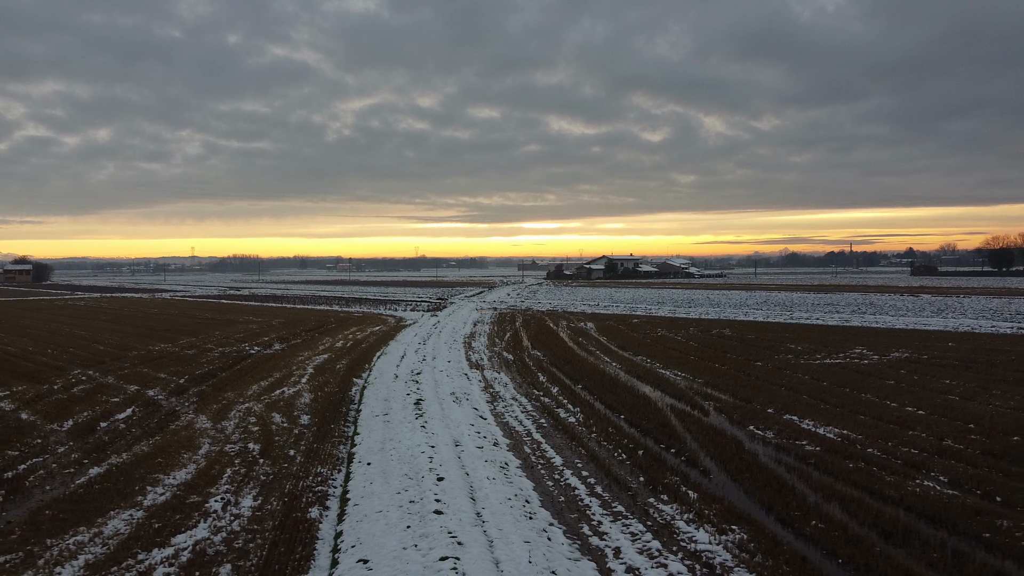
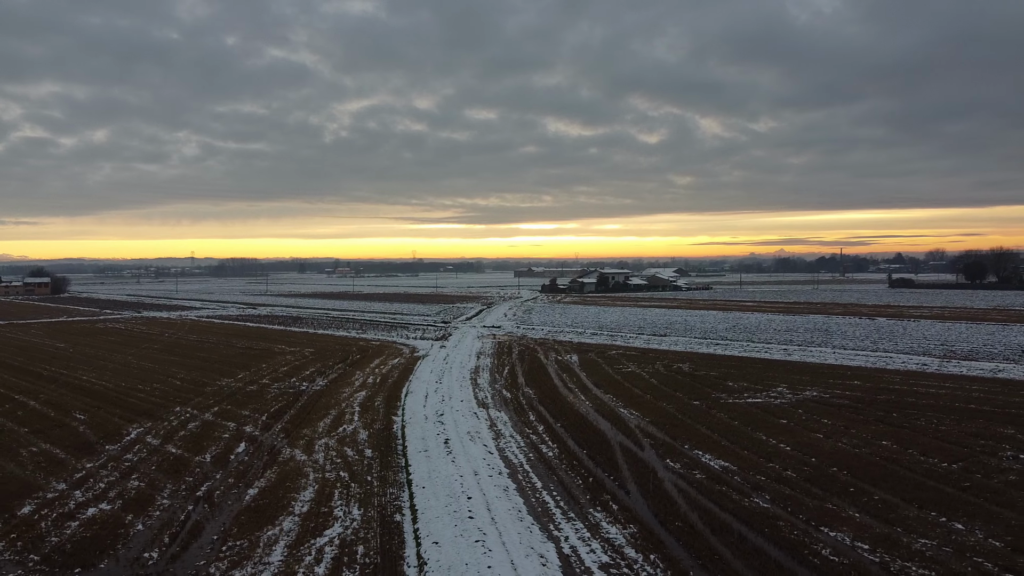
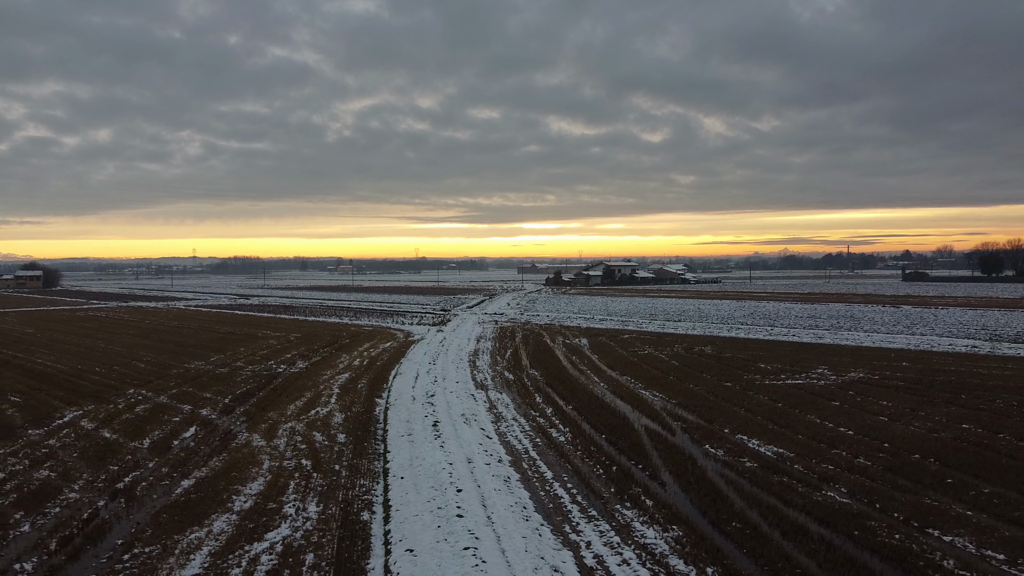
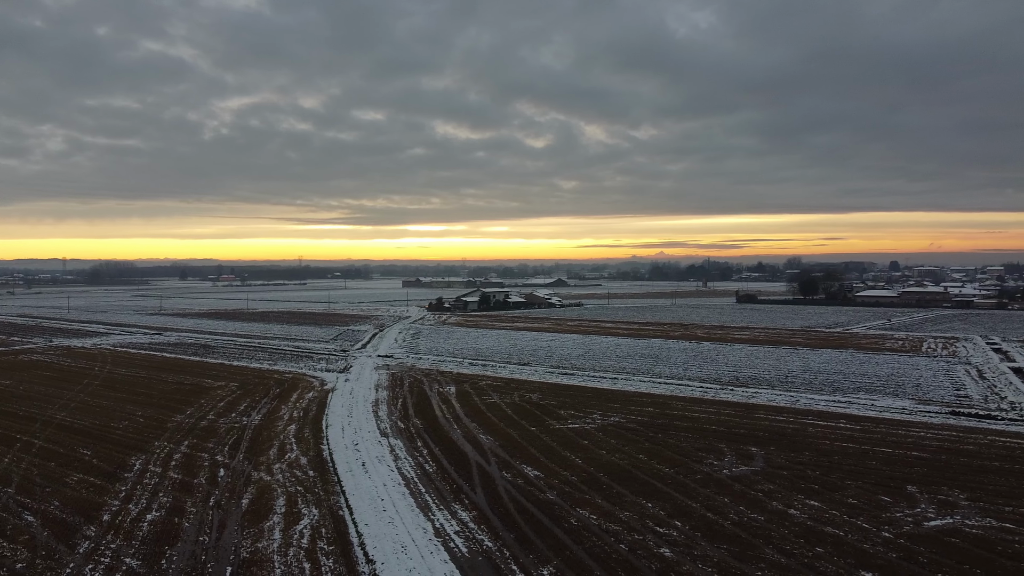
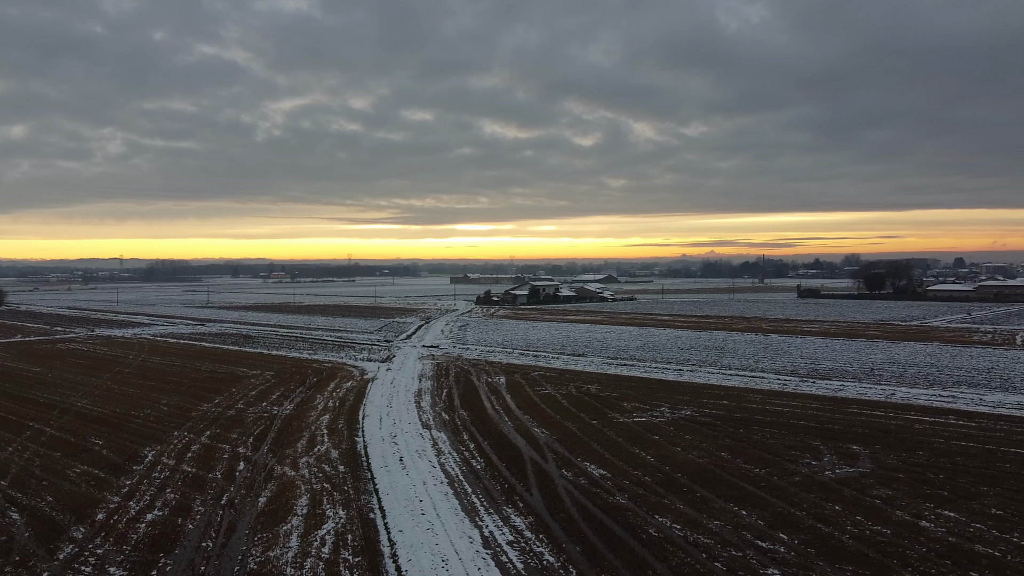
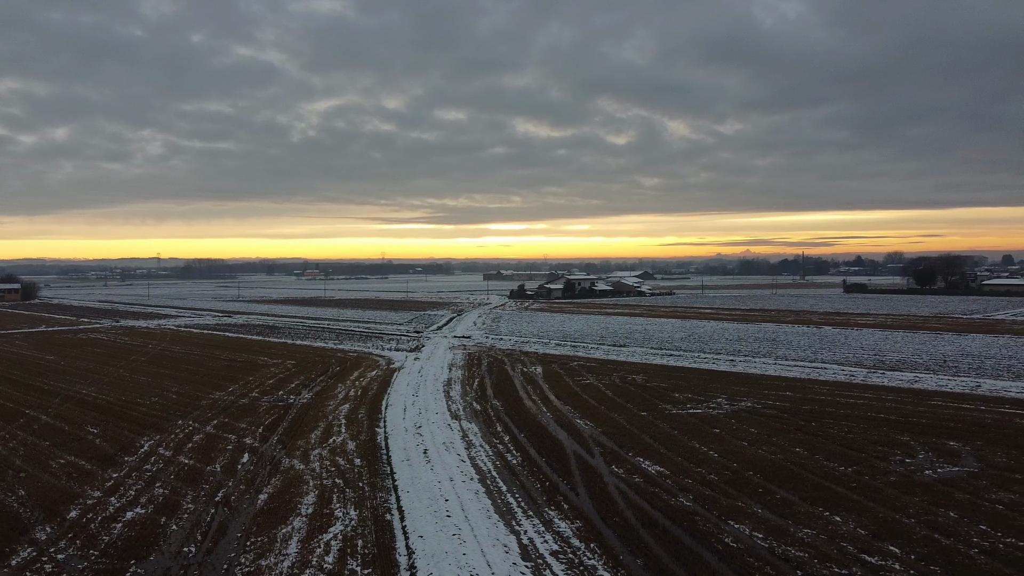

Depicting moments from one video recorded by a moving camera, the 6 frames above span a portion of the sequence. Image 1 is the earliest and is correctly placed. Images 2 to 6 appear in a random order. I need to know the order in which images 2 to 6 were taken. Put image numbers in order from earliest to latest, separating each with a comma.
3, 2, 6, 5, 4
